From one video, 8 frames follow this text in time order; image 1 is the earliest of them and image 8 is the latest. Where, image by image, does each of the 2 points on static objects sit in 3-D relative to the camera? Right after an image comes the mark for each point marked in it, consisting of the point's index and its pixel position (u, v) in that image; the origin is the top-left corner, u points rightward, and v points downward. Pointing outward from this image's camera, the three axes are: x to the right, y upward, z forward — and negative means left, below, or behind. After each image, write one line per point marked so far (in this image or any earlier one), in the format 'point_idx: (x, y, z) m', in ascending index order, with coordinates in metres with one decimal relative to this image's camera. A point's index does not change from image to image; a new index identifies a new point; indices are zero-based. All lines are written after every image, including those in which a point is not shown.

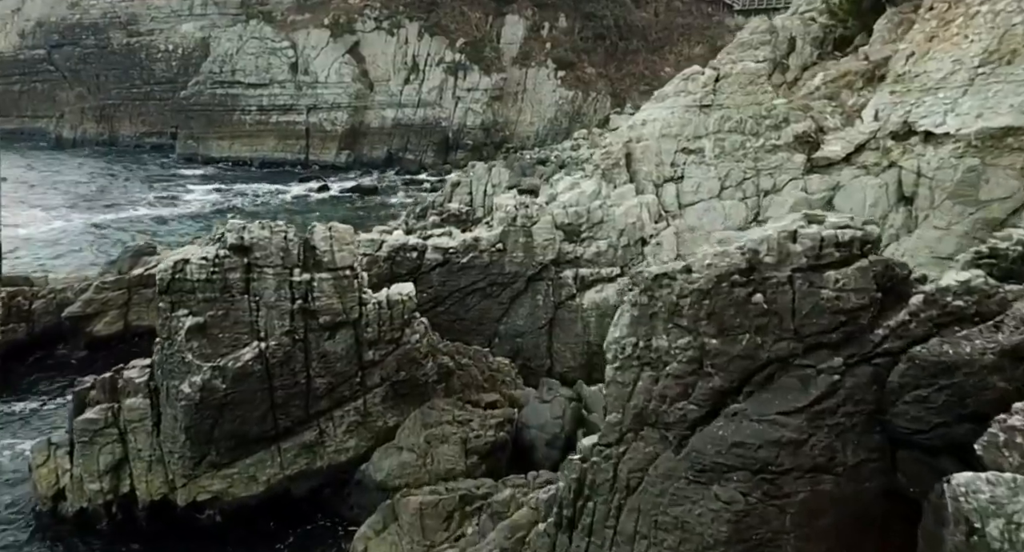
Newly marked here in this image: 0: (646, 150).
0: (+2.5, +2.3, +11.9) m
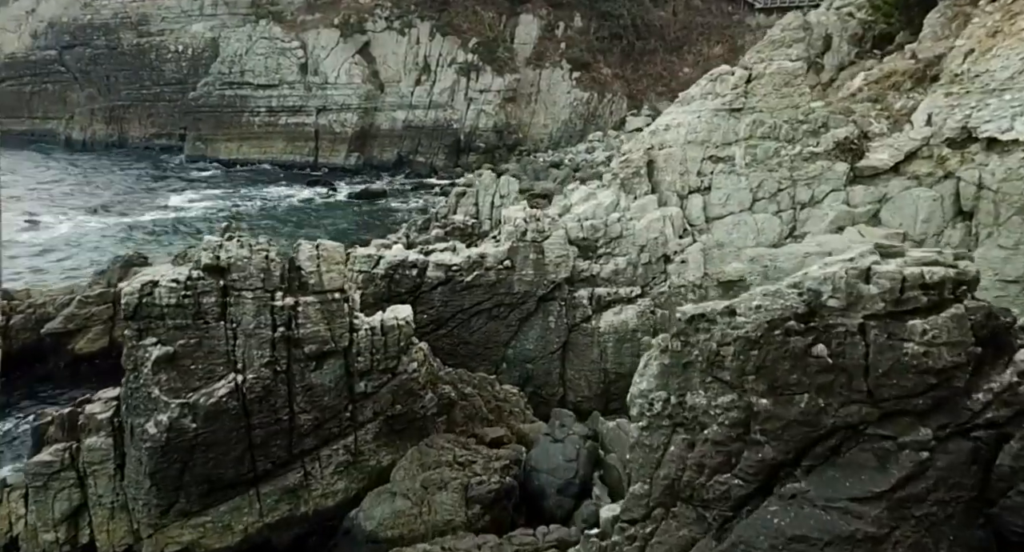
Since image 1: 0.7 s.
0: (+2.6, +2.0, +10.8) m
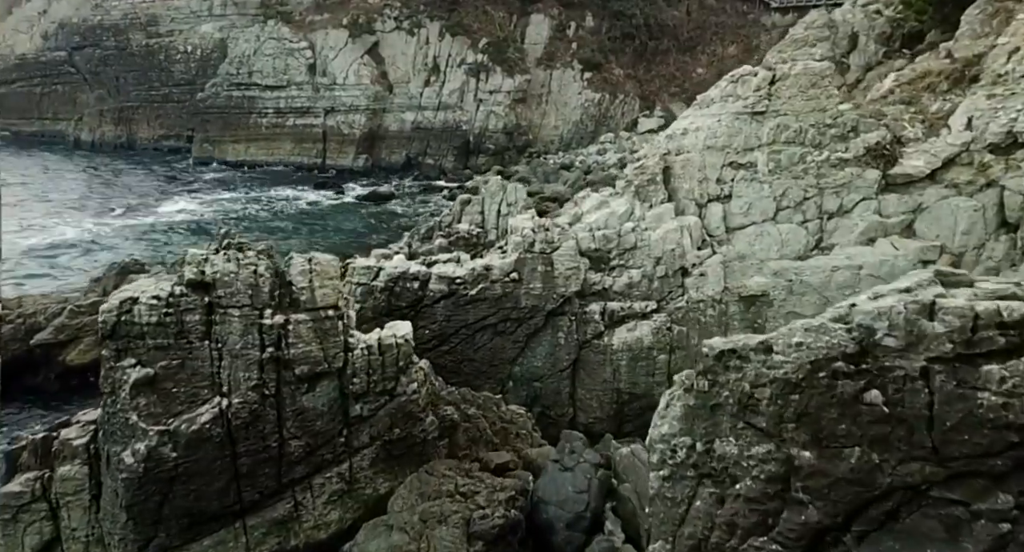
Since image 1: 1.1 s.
0: (+2.8, +1.7, +10.2) m
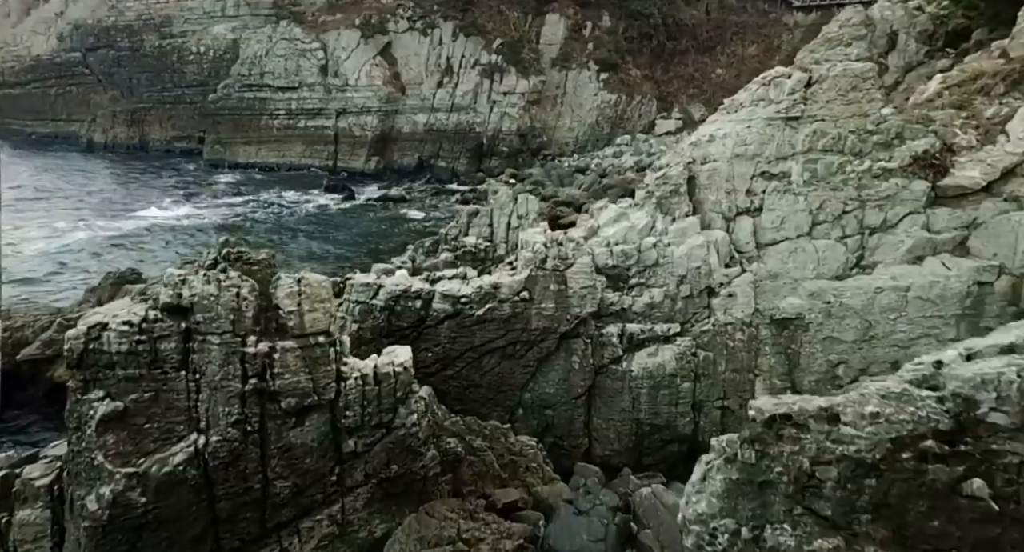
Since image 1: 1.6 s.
0: (+2.9, +1.5, +9.4) m
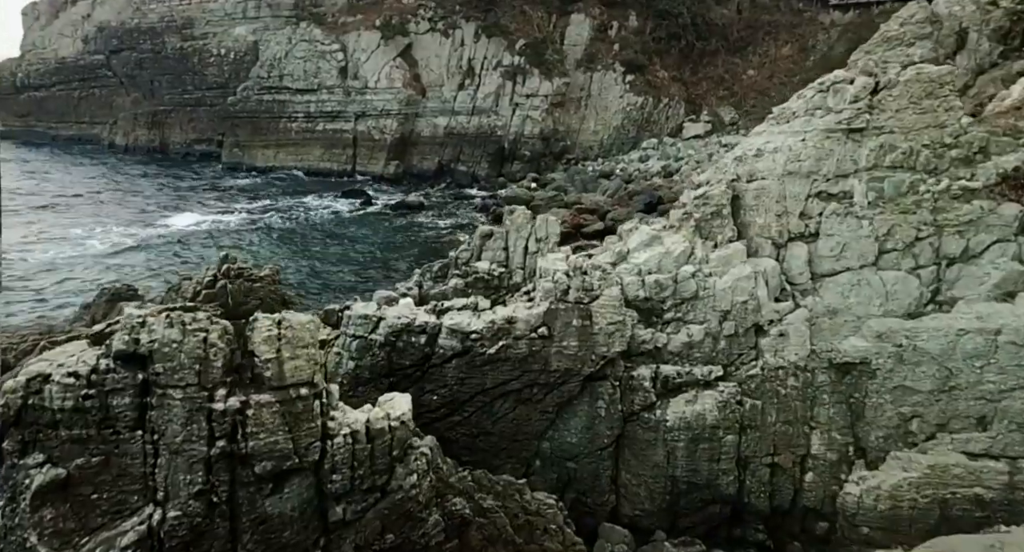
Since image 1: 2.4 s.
0: (+3.2, +1.0, +8.2) m
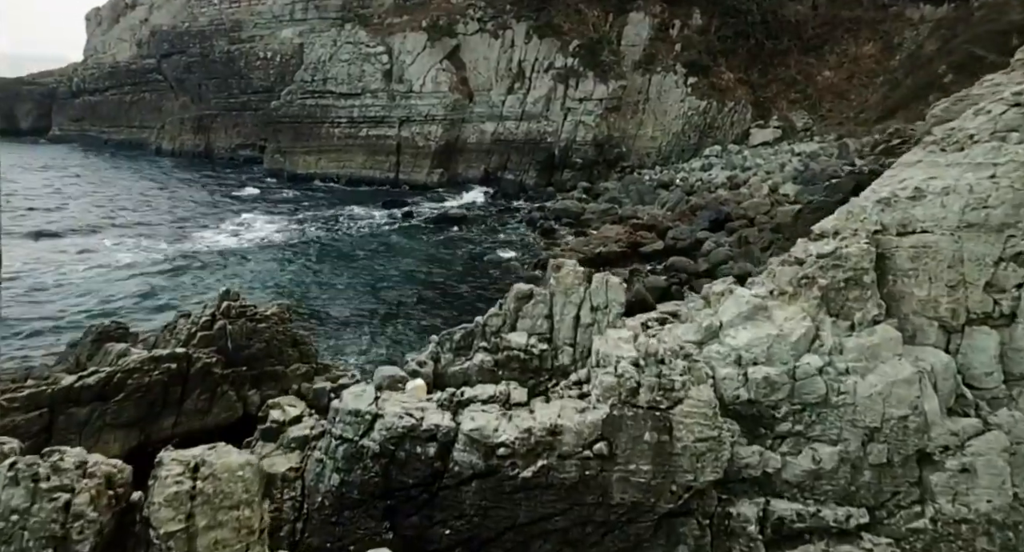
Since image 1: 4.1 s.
0: (+3.6, +0.2, +5.7) m
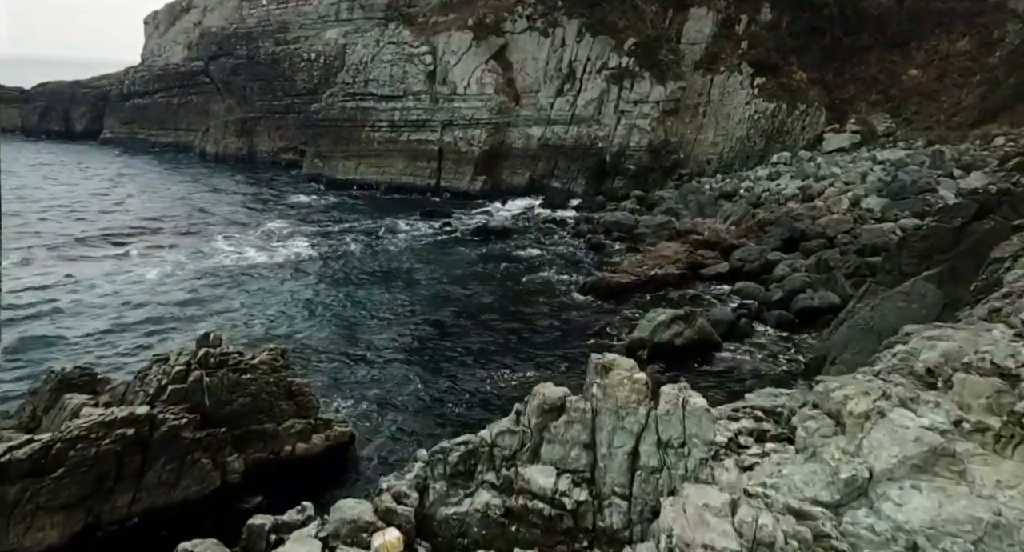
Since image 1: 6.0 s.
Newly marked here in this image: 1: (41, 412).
0: (+3.7, -0.5, +3.1) m
1: (-6.9, -2.0, +9.4) m
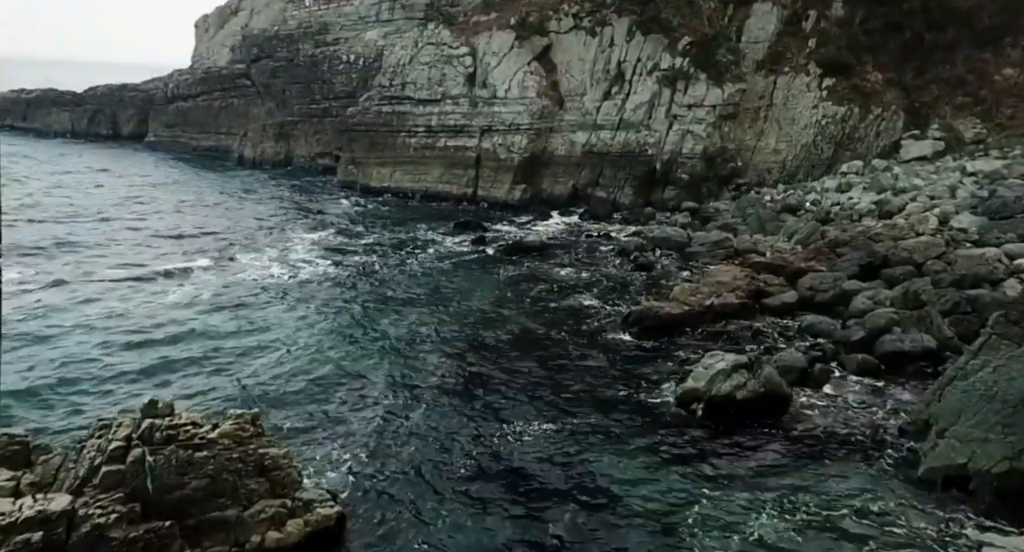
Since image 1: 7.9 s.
0: (+3.4, -1.3, +0.7) m
1: (-6.7, -2.5, +7.7) m
